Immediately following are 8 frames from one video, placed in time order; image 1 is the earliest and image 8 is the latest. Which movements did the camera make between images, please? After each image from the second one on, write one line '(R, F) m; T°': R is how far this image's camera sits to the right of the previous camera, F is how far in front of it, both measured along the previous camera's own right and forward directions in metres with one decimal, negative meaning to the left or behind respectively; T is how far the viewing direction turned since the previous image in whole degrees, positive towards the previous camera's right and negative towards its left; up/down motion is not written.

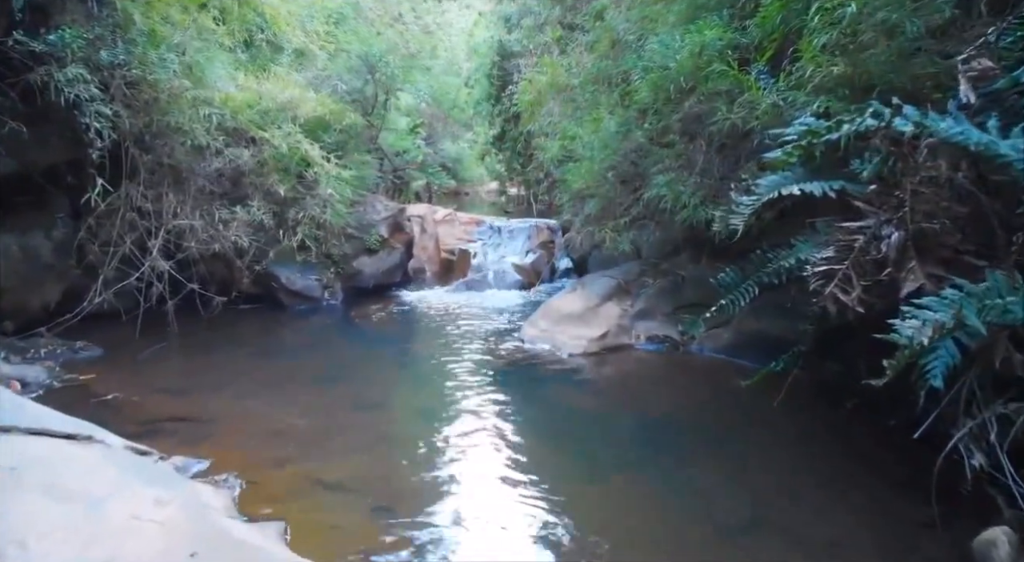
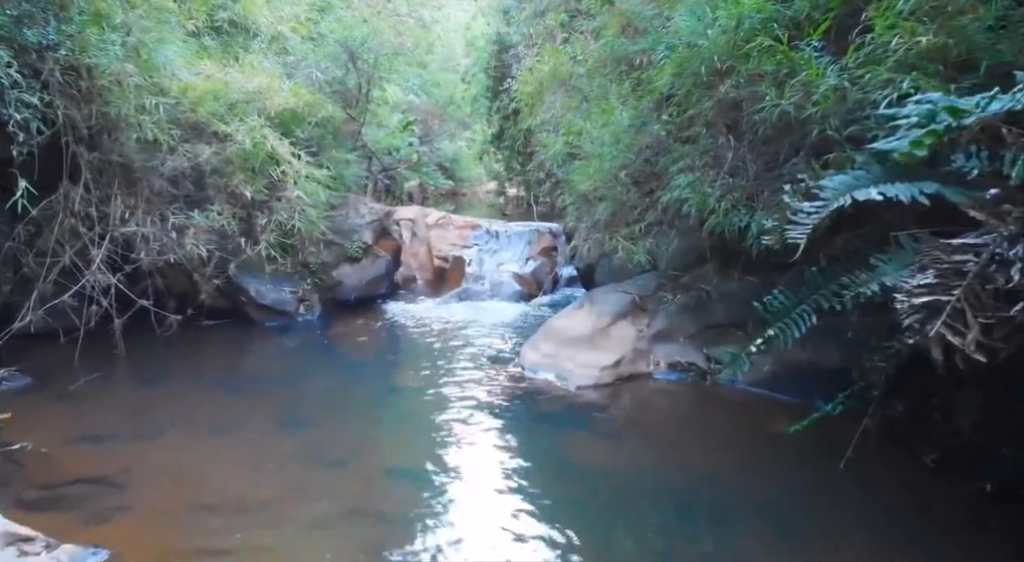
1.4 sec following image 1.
(0.0, +0.8) m; 0°
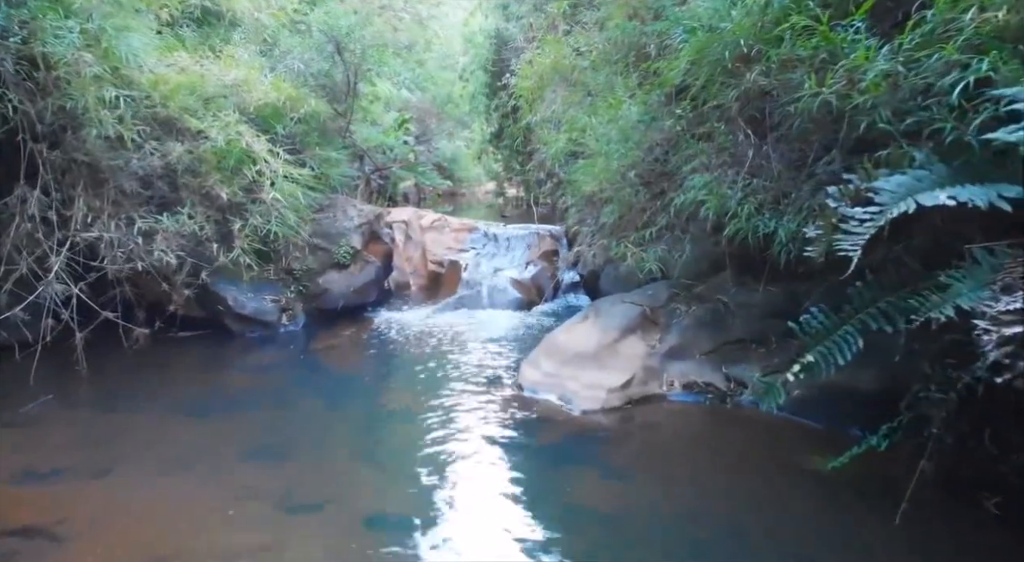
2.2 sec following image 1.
(0.0, +0.5) m; 0°
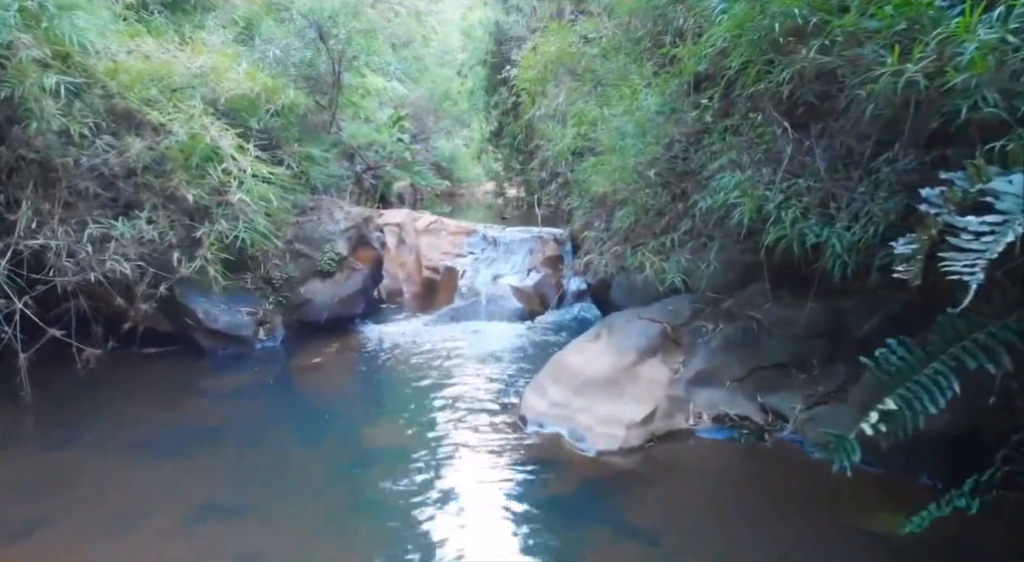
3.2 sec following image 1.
(0.0, +0.6) m; 0°
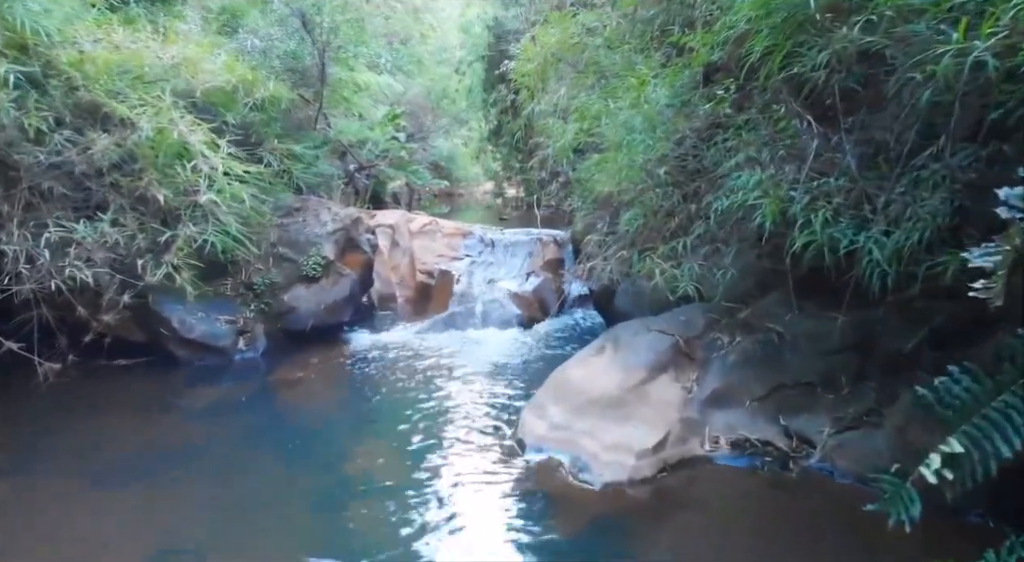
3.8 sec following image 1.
(0.0, +0.4) m; 0°
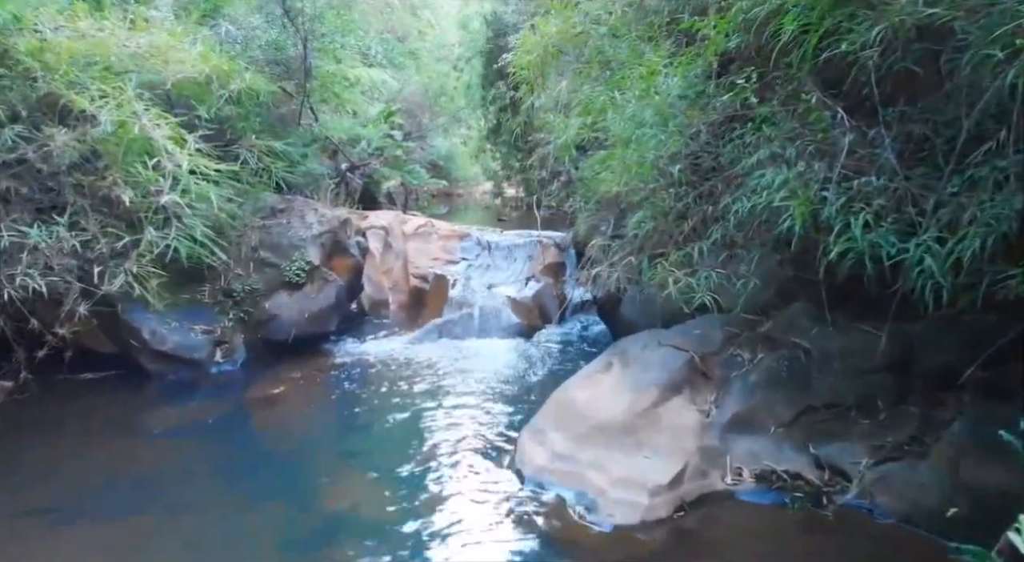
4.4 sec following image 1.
(0.0, +0.4) m; 0°
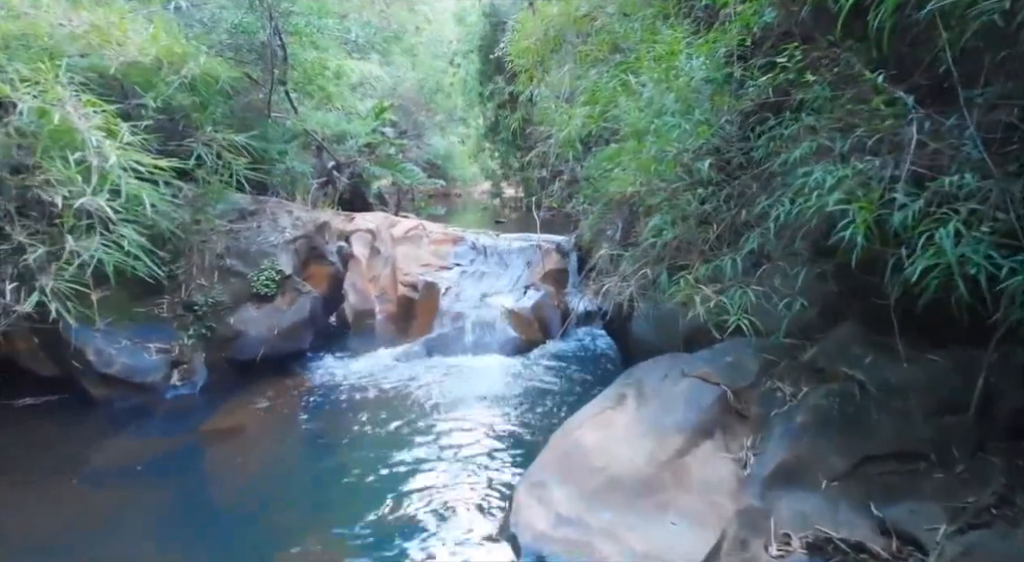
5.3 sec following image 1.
(0.0, +0.6) m; 0°
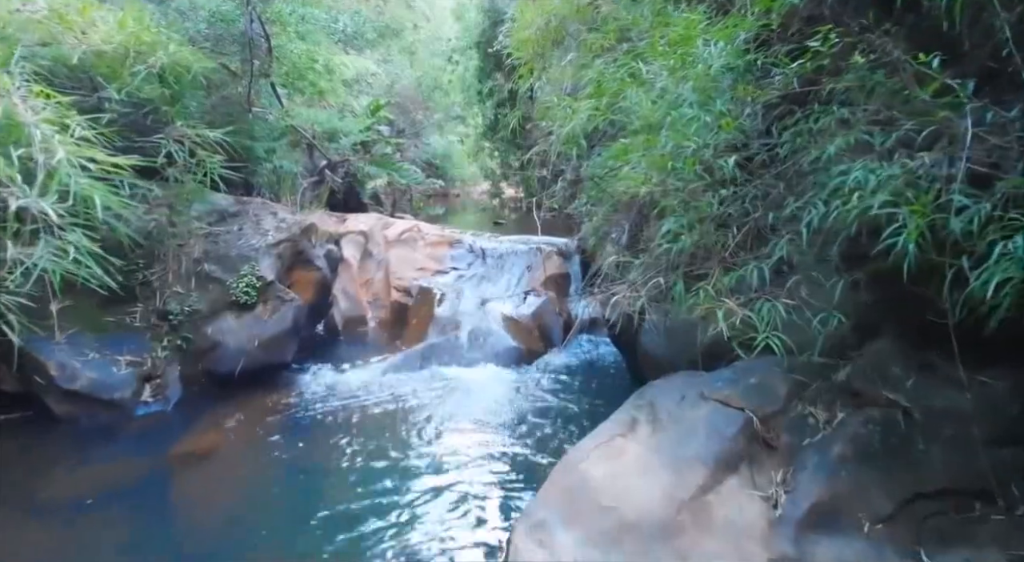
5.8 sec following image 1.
(0.0, +0.3) m; 0°
